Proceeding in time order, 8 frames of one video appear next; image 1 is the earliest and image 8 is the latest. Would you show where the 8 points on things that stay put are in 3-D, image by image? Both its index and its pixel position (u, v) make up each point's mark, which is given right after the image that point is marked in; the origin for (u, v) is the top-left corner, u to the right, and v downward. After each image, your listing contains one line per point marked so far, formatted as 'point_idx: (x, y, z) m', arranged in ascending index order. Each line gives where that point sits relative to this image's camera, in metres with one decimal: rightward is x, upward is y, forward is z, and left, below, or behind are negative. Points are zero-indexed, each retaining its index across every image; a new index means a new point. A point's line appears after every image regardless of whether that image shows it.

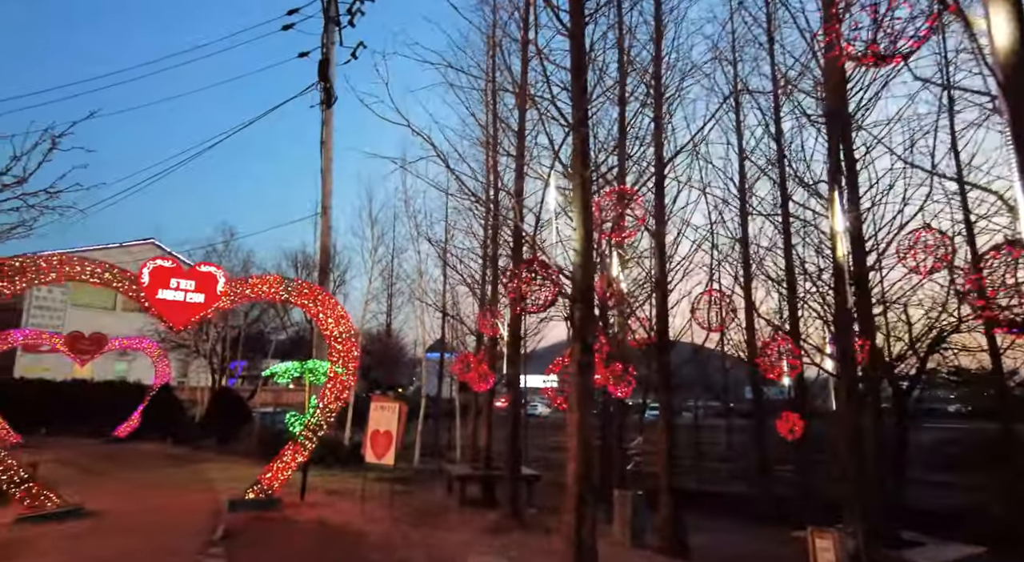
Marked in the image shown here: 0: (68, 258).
0: (-6.1, +0.3, +9.1) m
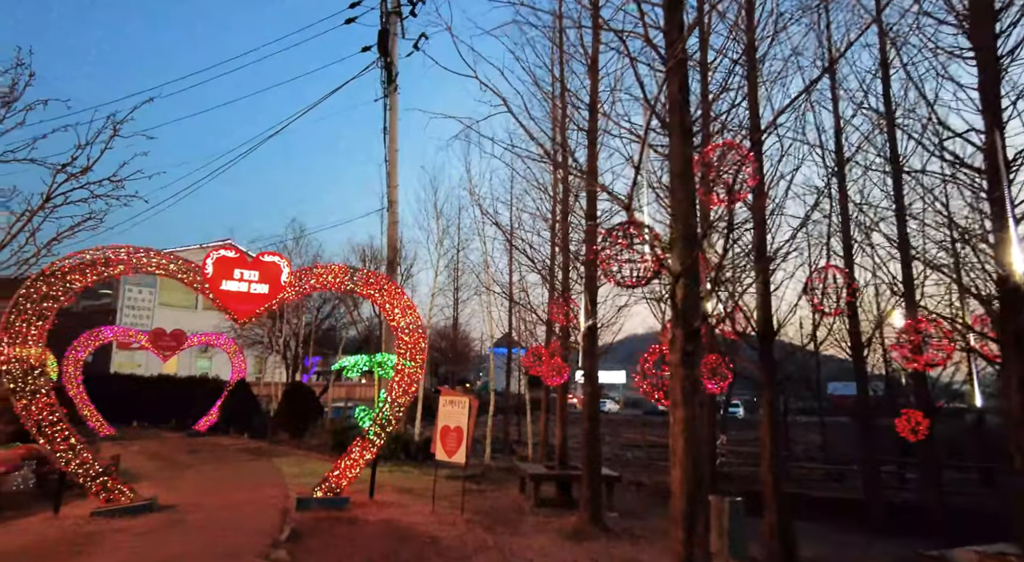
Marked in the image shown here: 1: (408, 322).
0: (-5.1, +0.4, +9.0) m
1: (-1.5, -0.6, +9.9) m
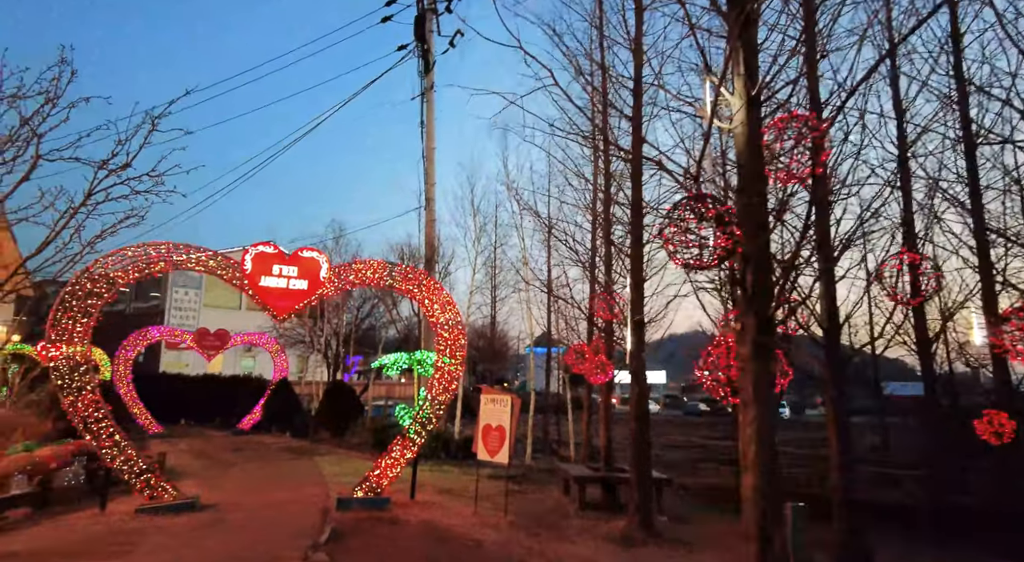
0: (-4.5, +0.5, +9.0) m
1: (-0.9, -0.5, +9.7) m
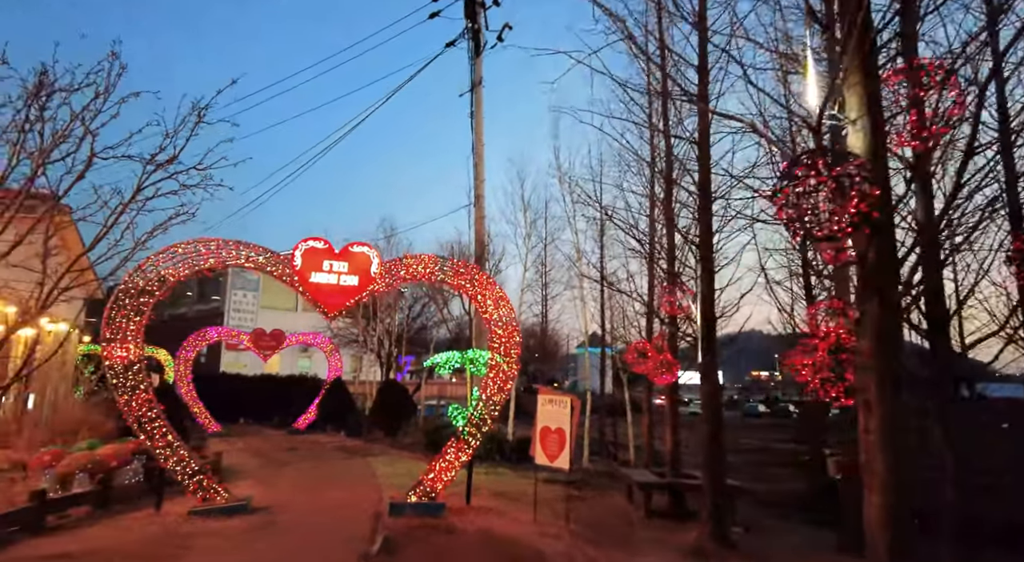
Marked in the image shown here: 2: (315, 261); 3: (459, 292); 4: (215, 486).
0: (-3.8, +0.5, +8.8) m
1: (-0.1, -0.5, +9.2) m
2: (-2.6, +0.3, +8.7) m
3: (-0.8, -0.1, +9.5) m
4: (-3.9, -2.7, +8.7) m
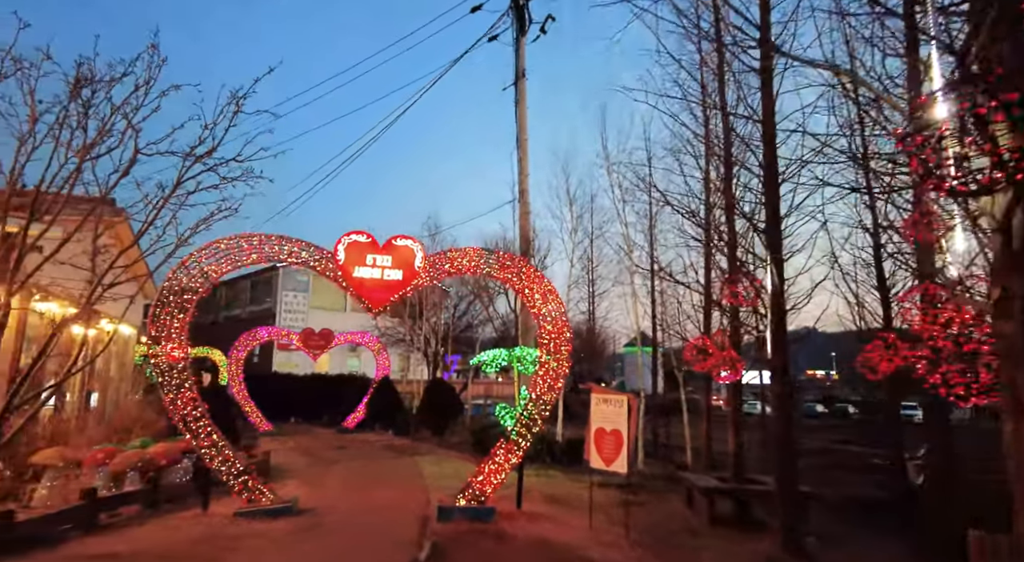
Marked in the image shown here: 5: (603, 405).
0: (-3.2, +0.6, +8.6) m
1: (+0.5, -0.4, +8.8) m
2: (-1.9, +0.3, +8.4) m
3: (-0.1, -0.1, +9.1) m
4: (-3.2, -2.6, +8.5) m
5: (+1.1, -1.4, +7.7) m
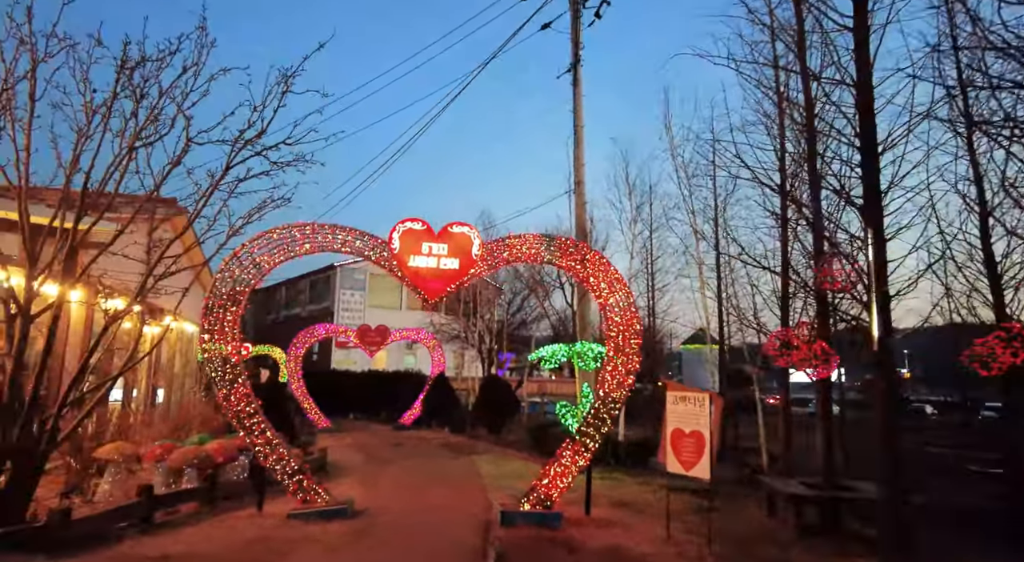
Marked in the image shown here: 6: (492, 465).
0: (-2.4, +0.7, +8.3) m
1: (+1.3, -0.2, +8.1) m
2: (-1.2, +0.4, +8.0) m
3: (+0.7, +0.1, +8.5) m
4: (-2.4, -2.5, +8.2) m
5: (+1.8, -1.3, +7.0) m
6: (-0.4, -3.7, +13.3) m
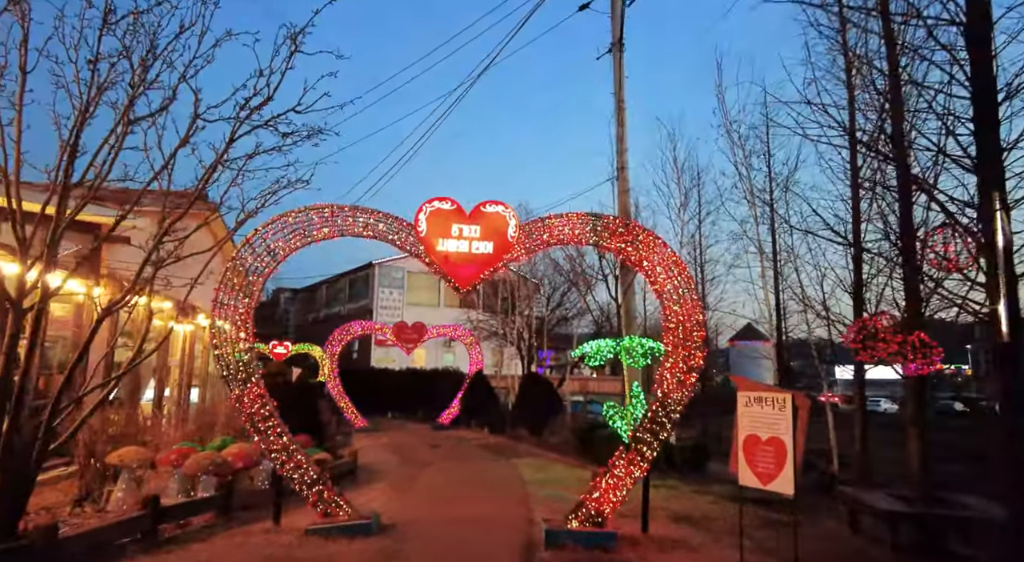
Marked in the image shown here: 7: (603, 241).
0: (-1.9, +0.8, +7.4) m
1: (+1.8, 0.0, +7.1) m
2: (-0.7, +0.6, +7.1) m
3: (+1.2, +0.3, +7.5) m
4: (-1.9, -2.4, +7.4) m
5: (+2.2, -1.1, +6.0) m
6: (+0.4, -3.5, +12.4) m
7: (+1.0, +0.4, +7.3) m
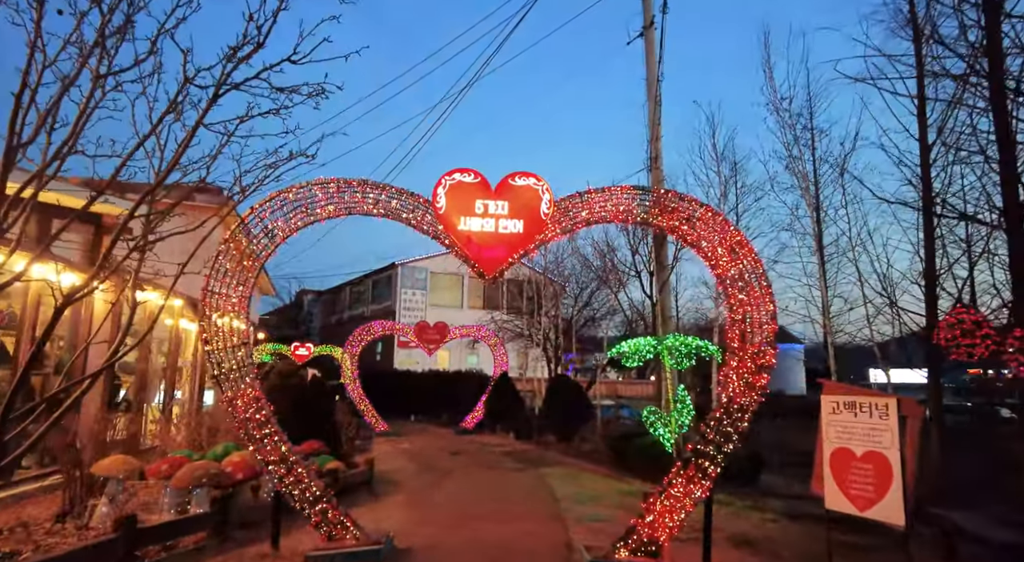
0: (-1.6, +0.9, +6.5) m
1: (+2.1, +0.1, +6.0) m
2: (-0.4, +0.7, +6.1) m
3: (+1.5, +0.4, +6.4) m
4: (-1.6, -2.3, +6.4) m
5: (+2.4, -1.0, +4.9) m
6: (+0.9, -3.4, +11.3) m
7: (+1.3, +0.6, +6.3) m
